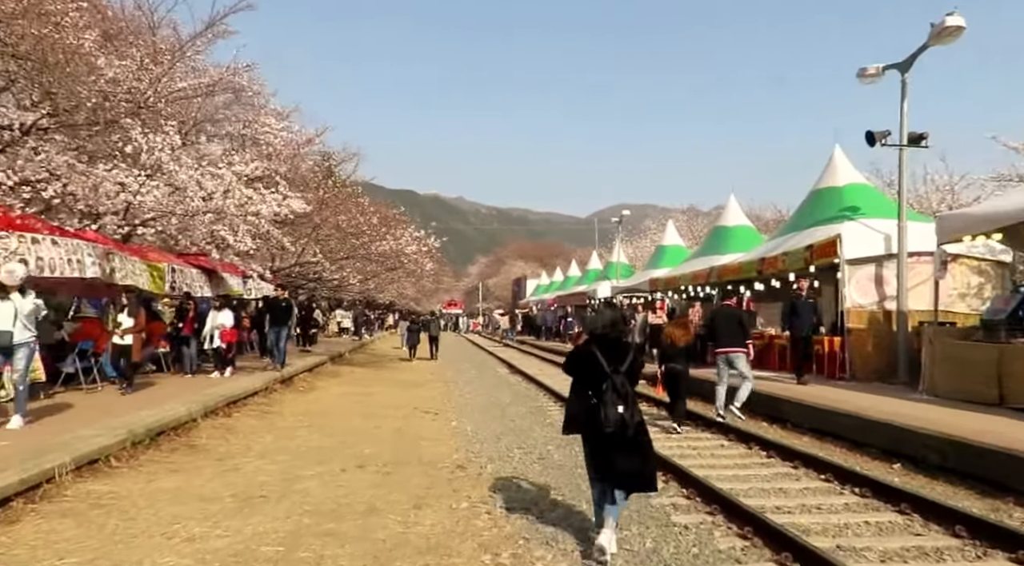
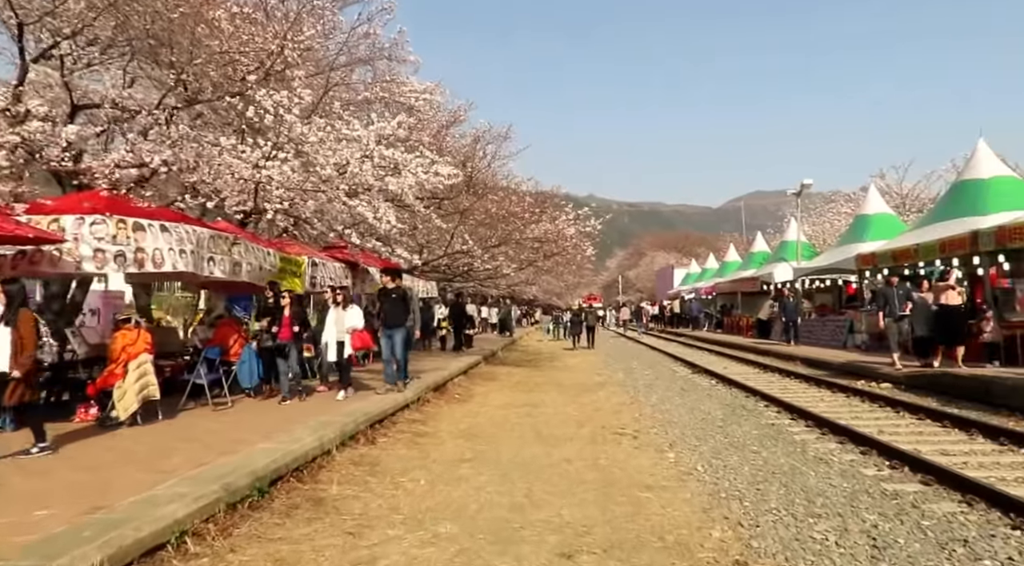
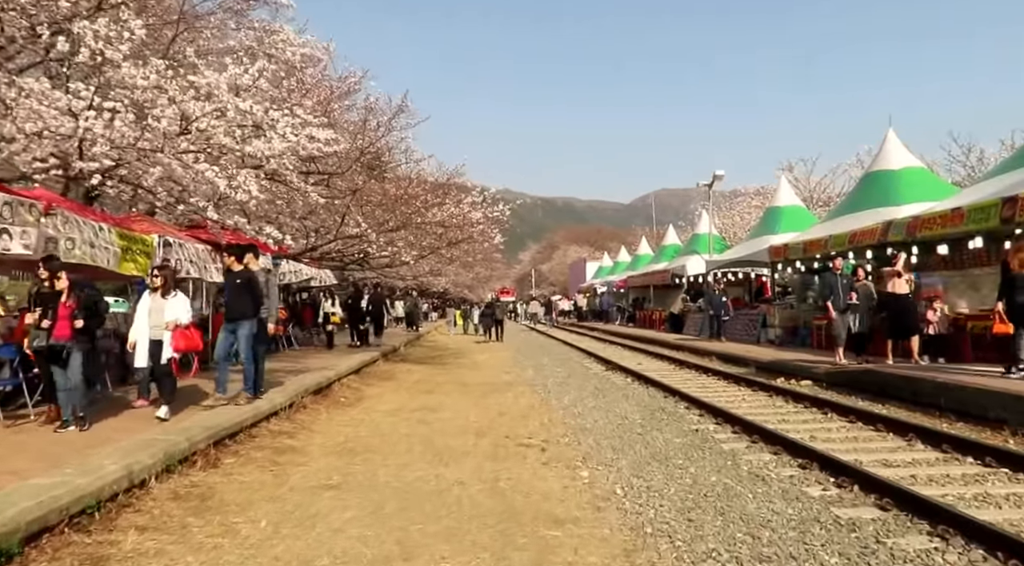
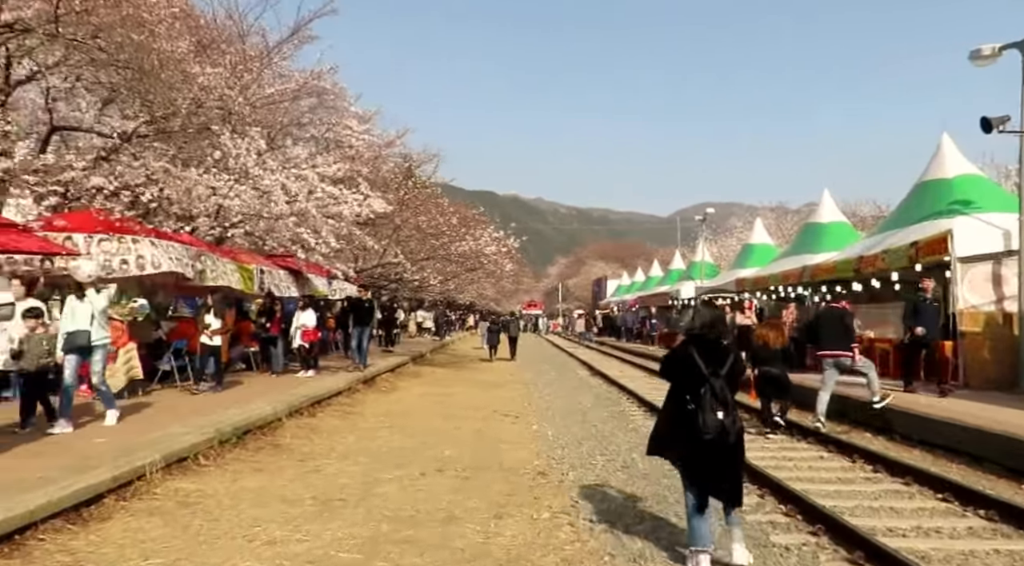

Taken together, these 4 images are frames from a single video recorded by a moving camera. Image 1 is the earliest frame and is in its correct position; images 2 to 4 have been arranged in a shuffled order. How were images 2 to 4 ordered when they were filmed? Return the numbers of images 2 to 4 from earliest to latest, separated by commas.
4, 2, 3
